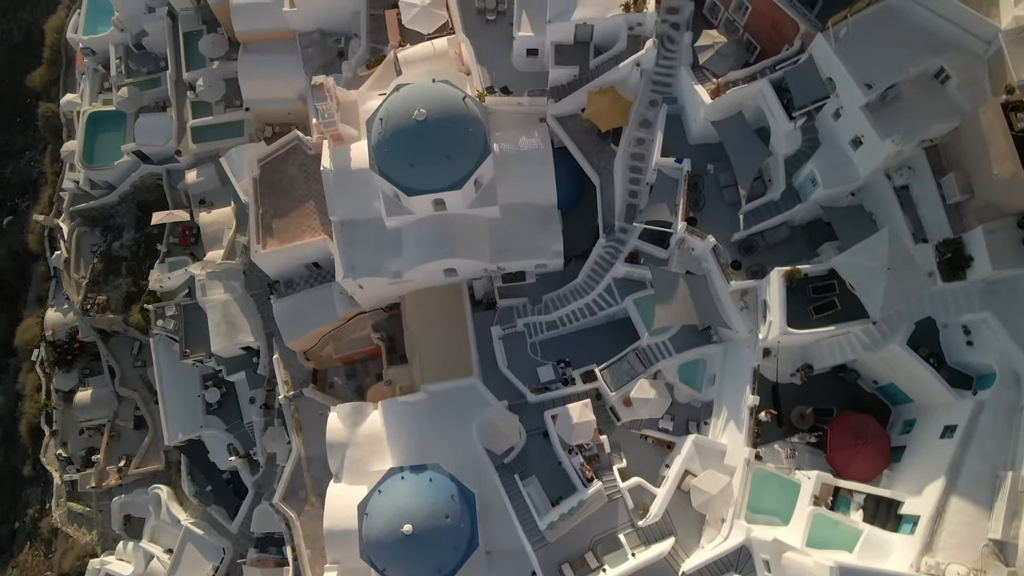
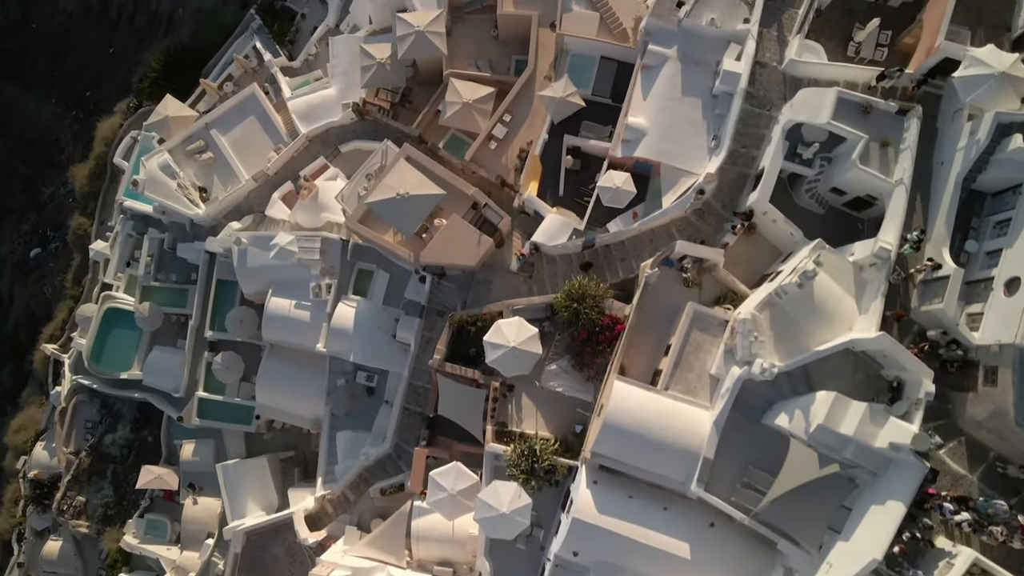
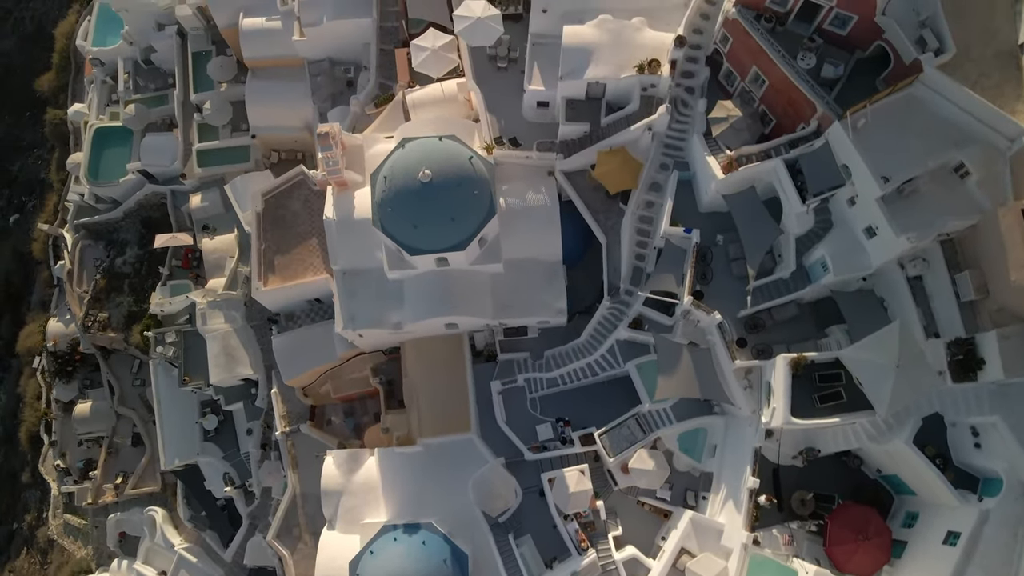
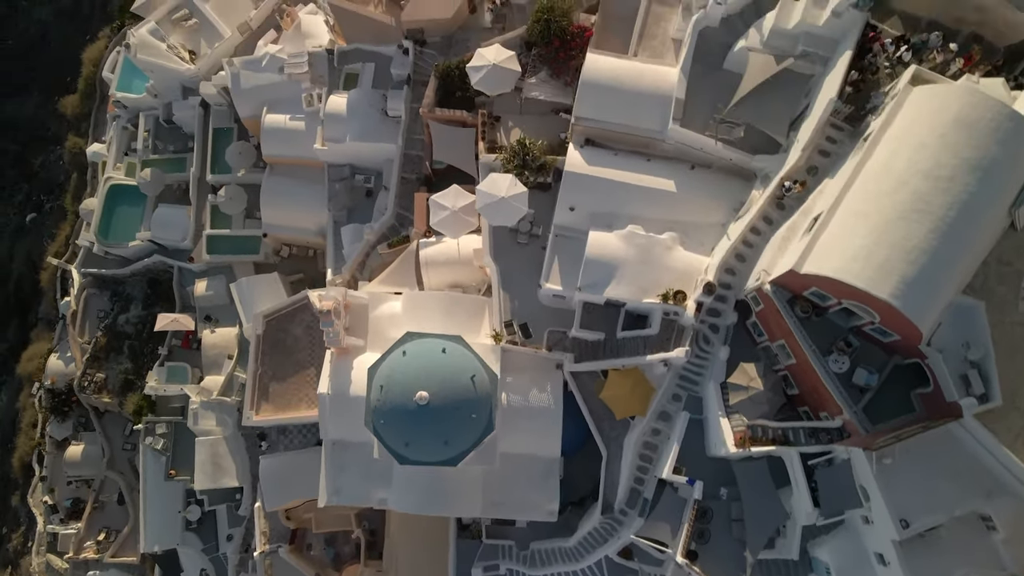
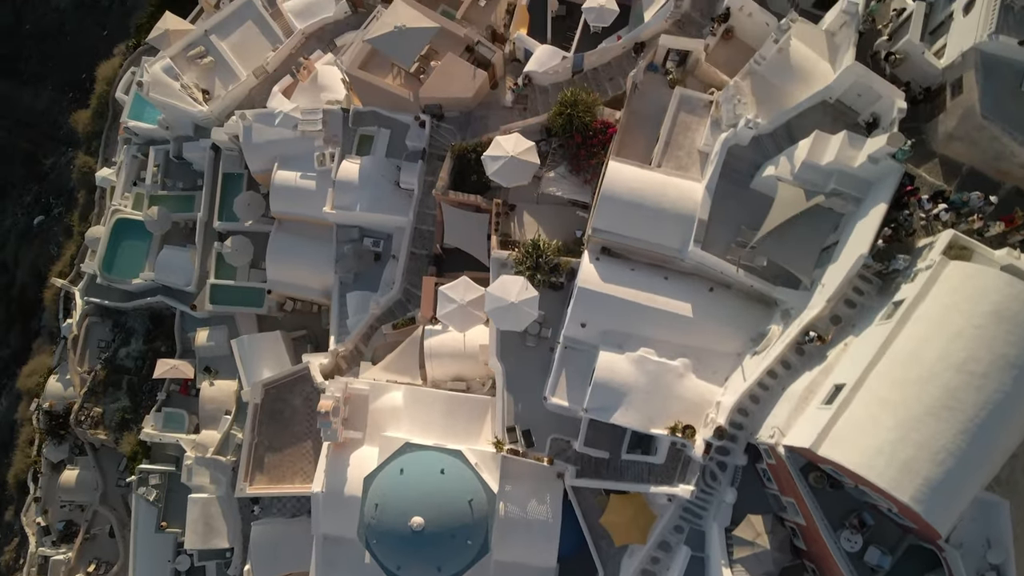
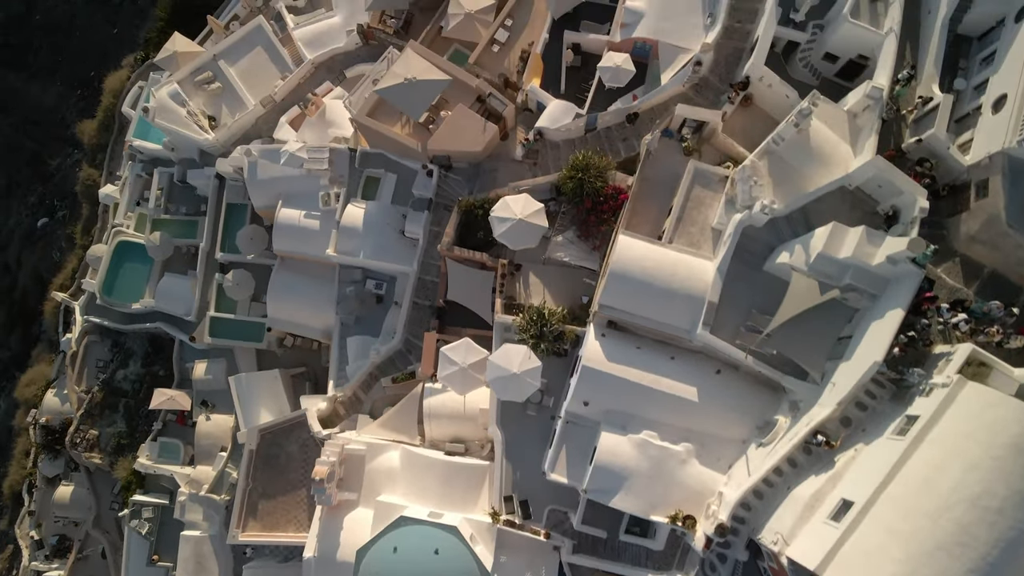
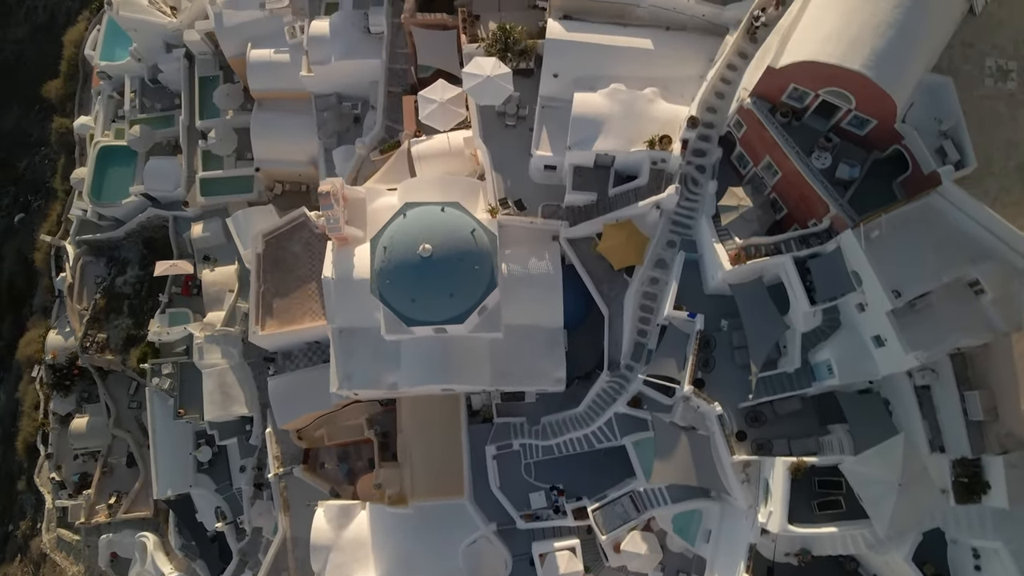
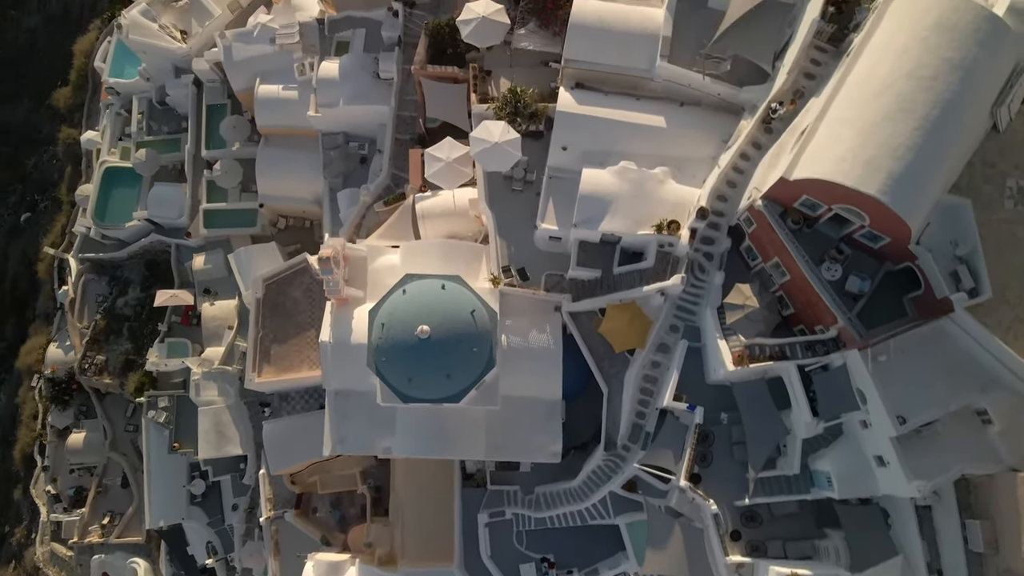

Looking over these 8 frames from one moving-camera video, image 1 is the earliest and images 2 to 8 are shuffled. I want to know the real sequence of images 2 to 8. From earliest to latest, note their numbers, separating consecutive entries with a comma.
3, 7, 8, 4, 5, 6, 2
